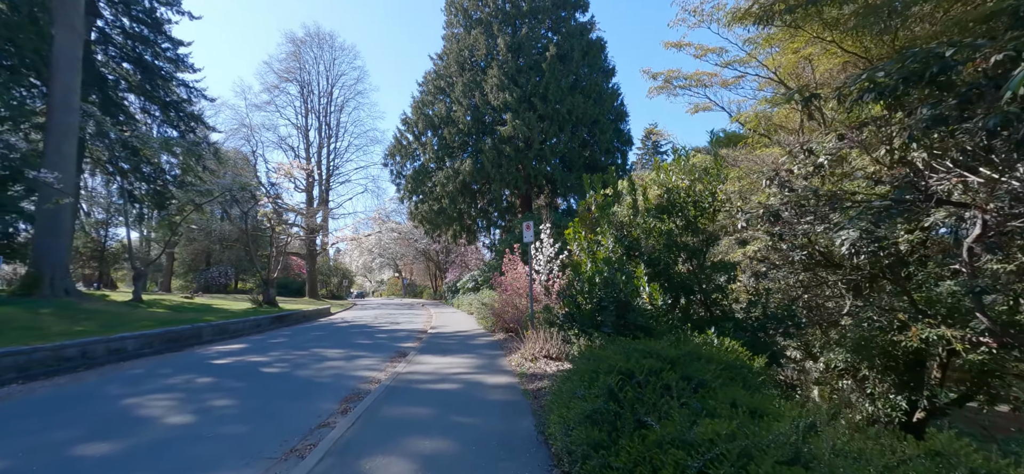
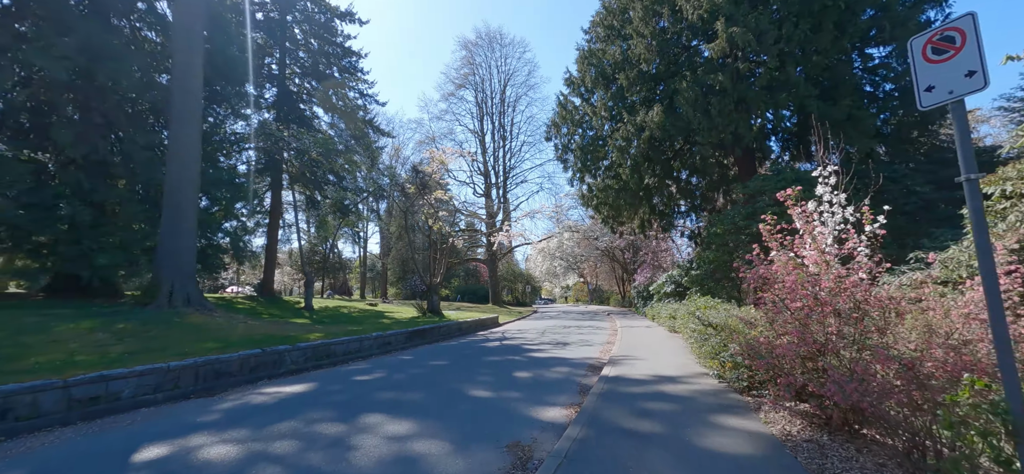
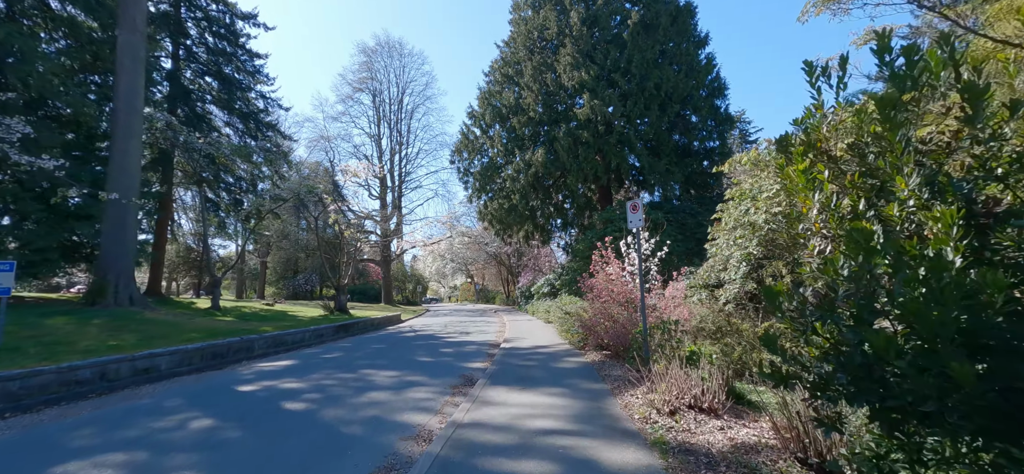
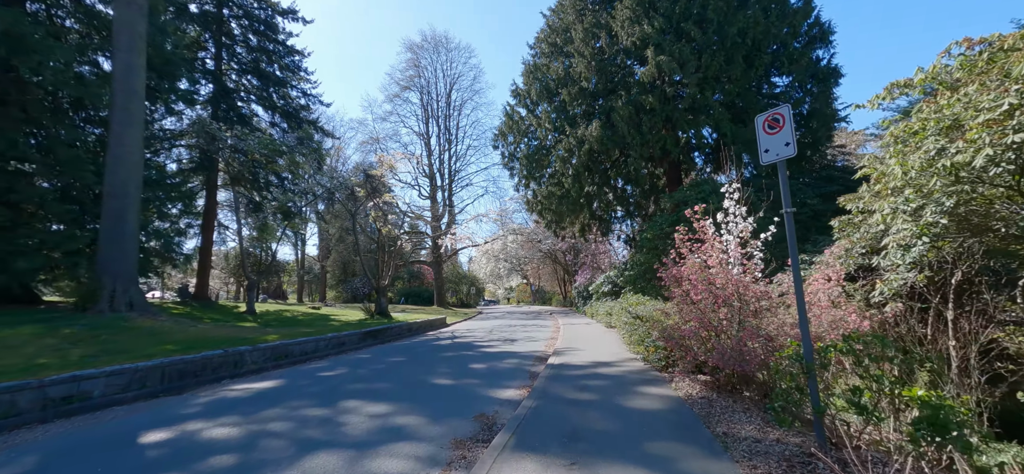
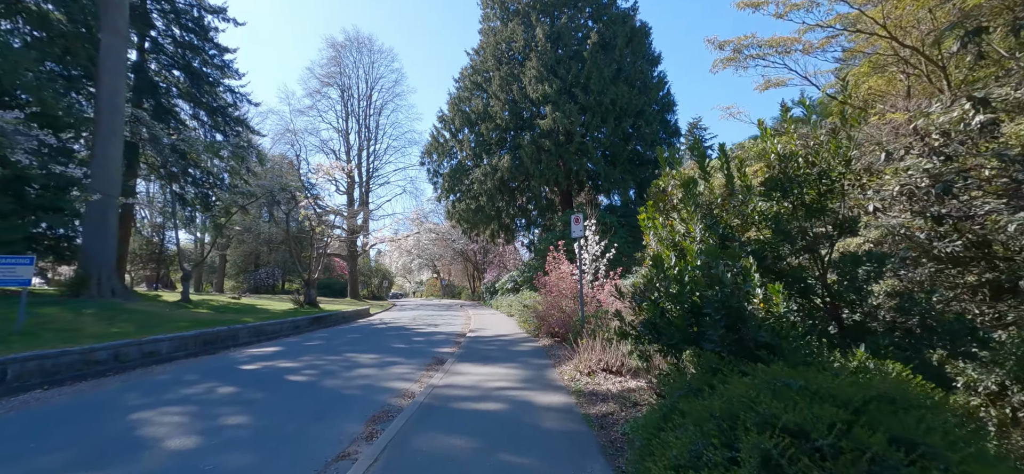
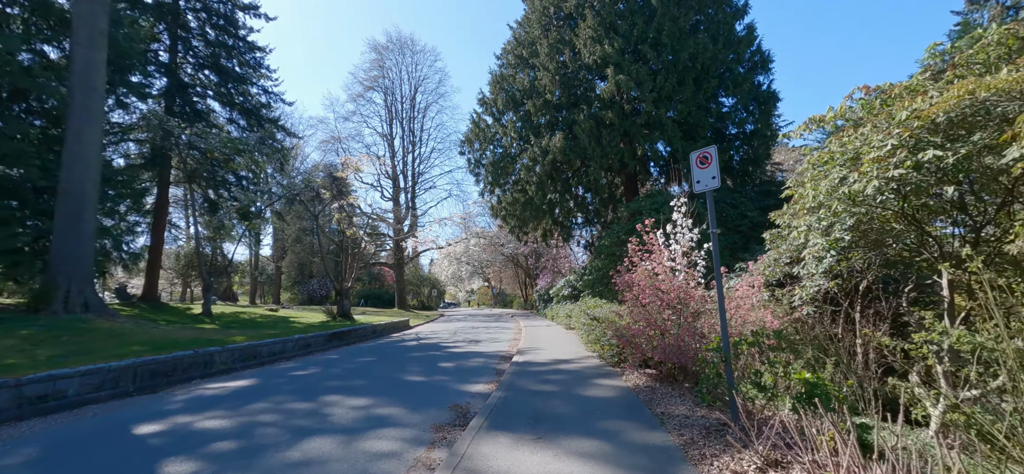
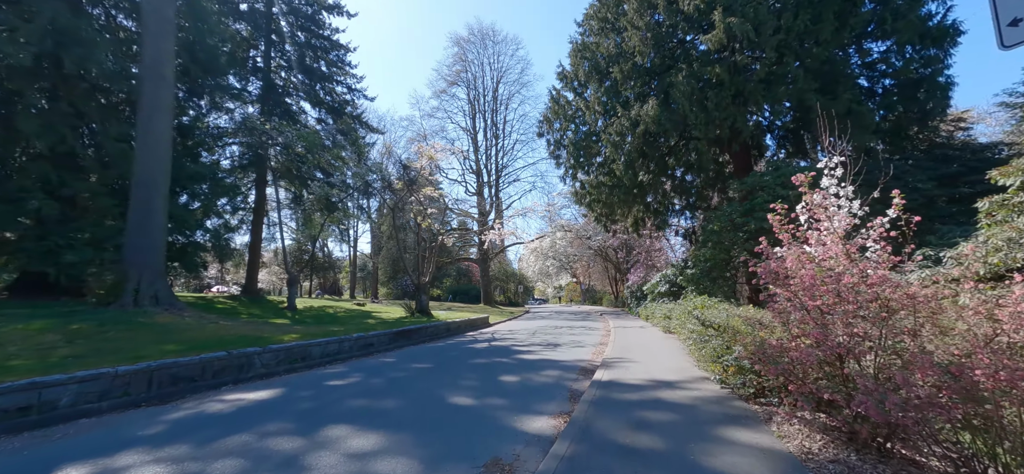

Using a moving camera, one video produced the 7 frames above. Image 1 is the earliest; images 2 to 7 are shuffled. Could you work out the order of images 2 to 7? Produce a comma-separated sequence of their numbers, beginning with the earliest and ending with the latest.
5, 3, 6, 4, 2, 7
